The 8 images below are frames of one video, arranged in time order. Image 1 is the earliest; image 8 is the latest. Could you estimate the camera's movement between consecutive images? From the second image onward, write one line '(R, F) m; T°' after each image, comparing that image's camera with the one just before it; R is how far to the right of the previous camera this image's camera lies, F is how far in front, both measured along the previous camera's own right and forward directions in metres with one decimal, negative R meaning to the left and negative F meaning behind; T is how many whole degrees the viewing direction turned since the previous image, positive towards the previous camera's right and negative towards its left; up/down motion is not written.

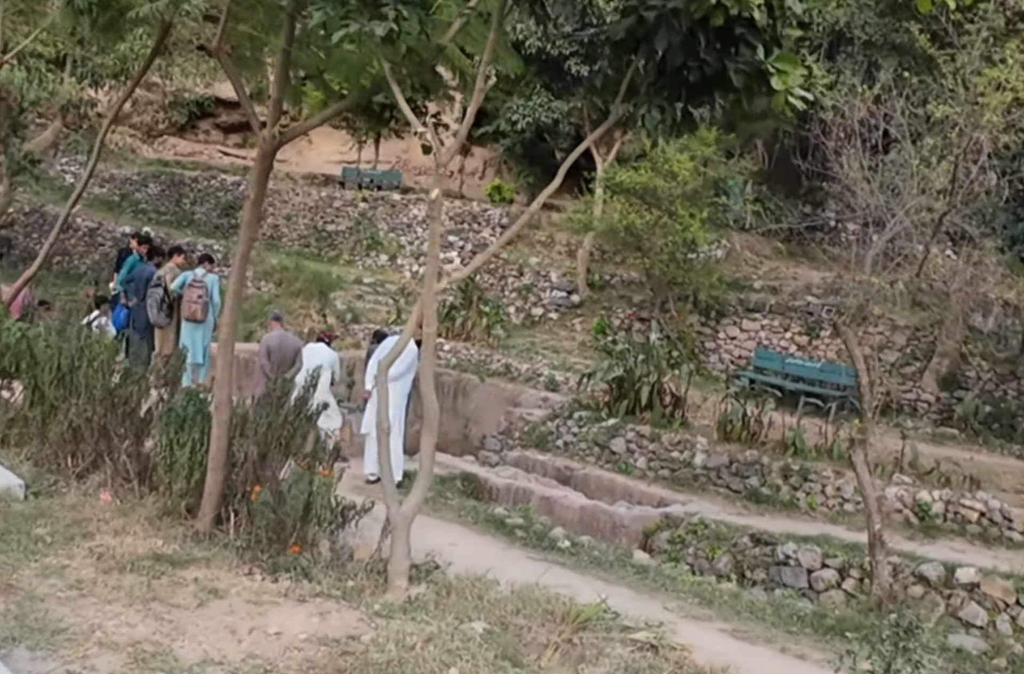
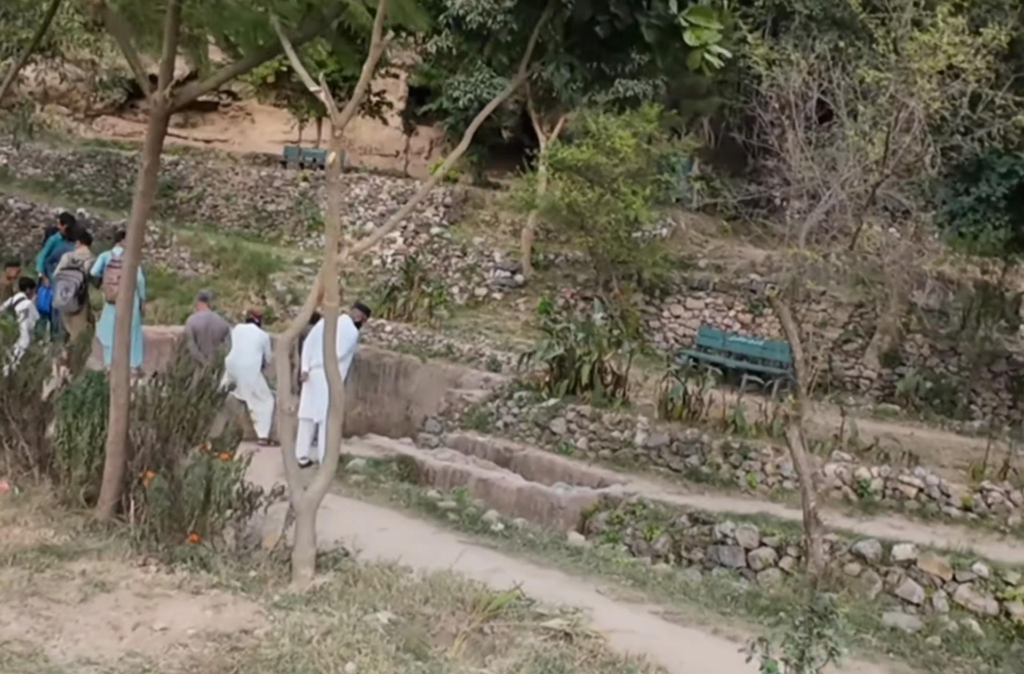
(+0.2, +0.2) m; +2°
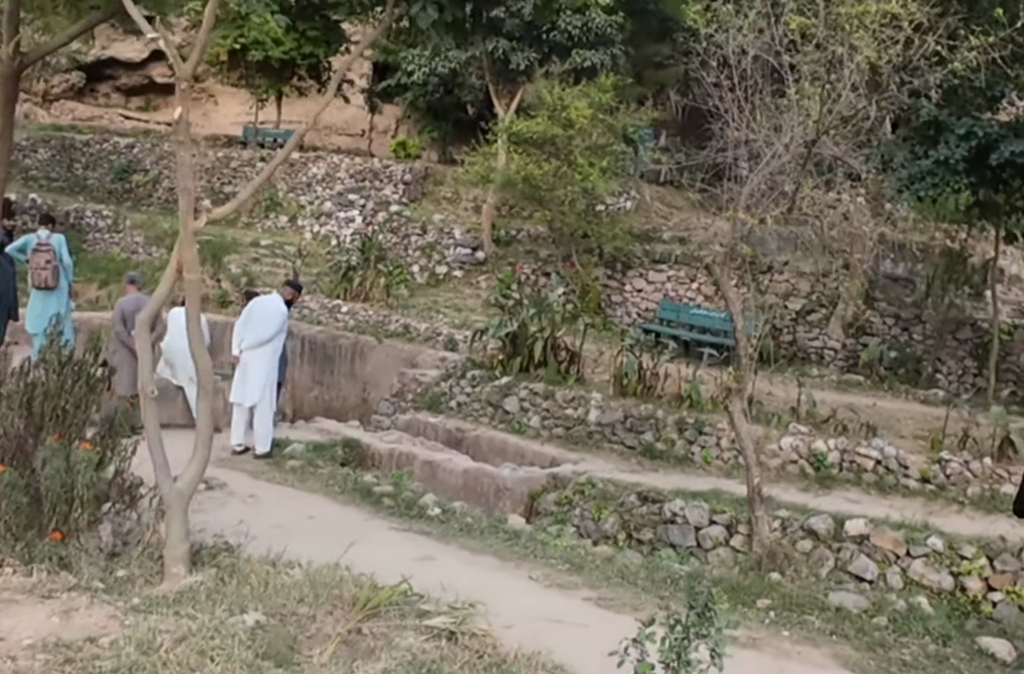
(+0.3, +0.3) m; +1°
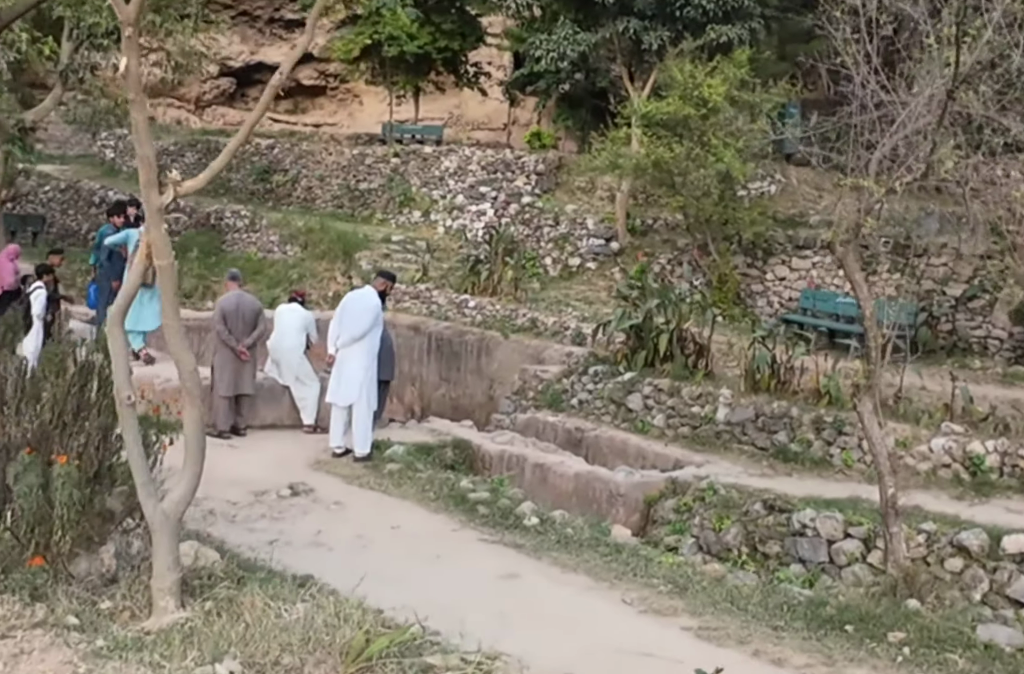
(+0.3, +0.7) m; -8°
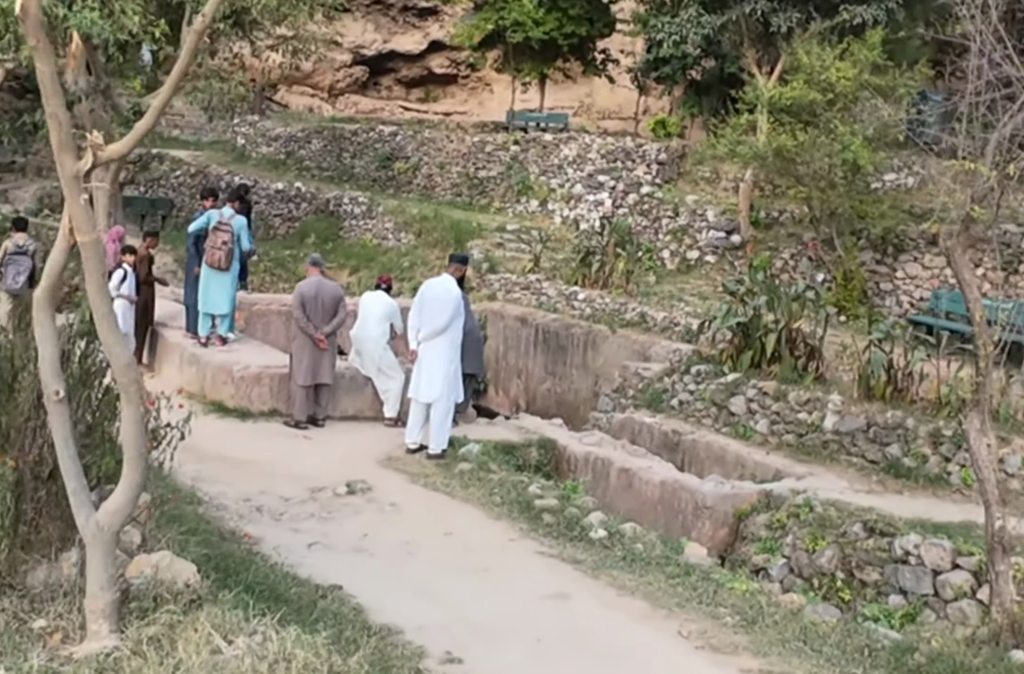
(+0.4, +0.5) m; -7°
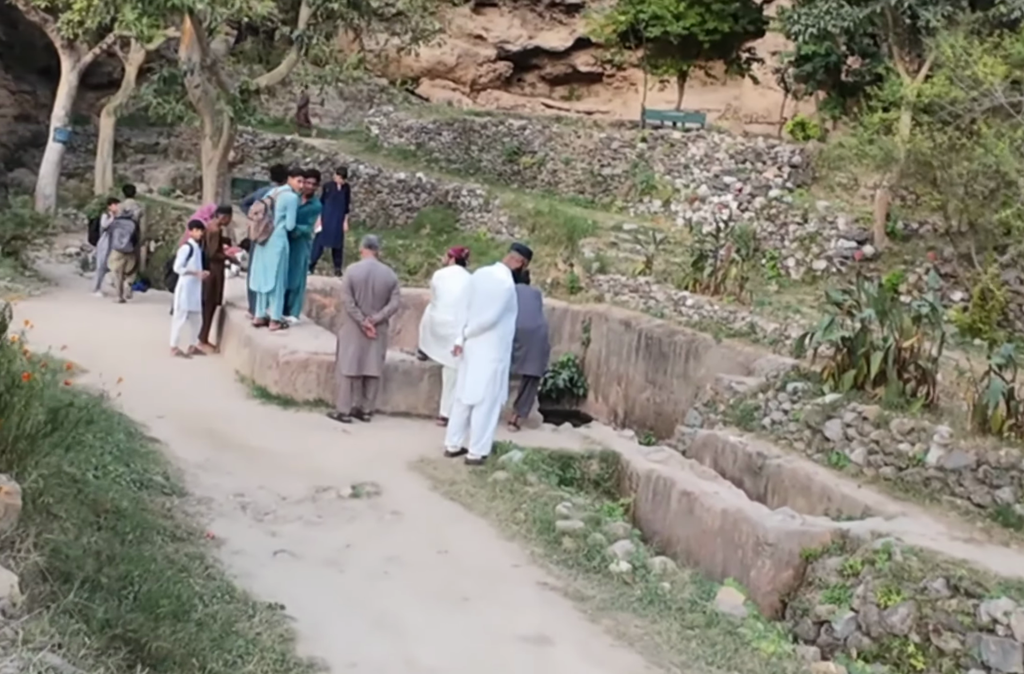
(+0.6, +0.8) m; -7°
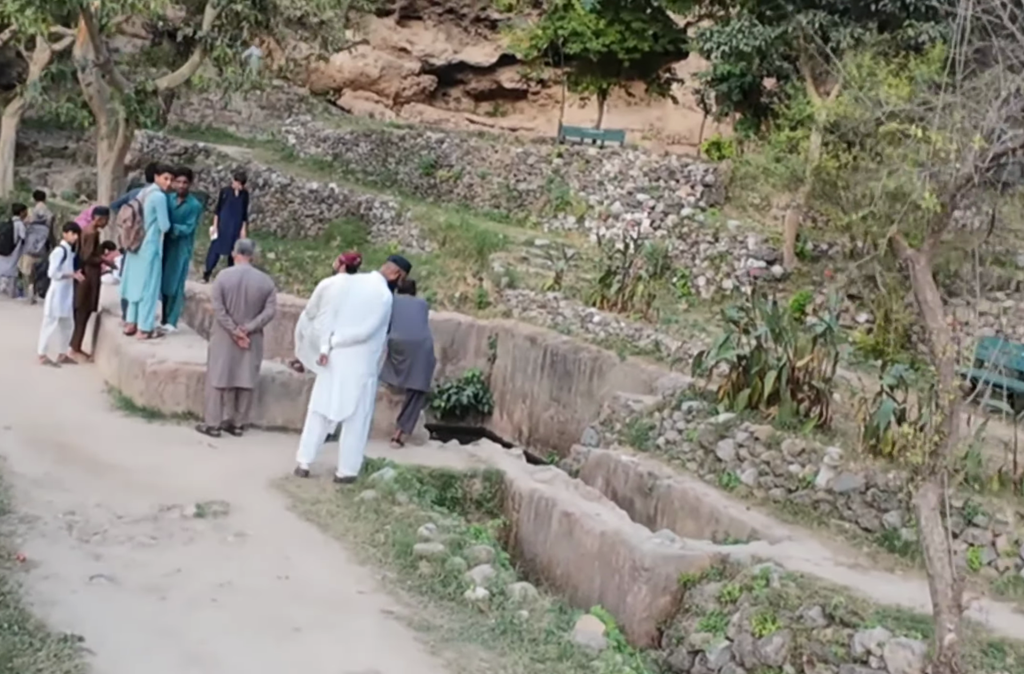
(+0.3, +0.3) m; +3°
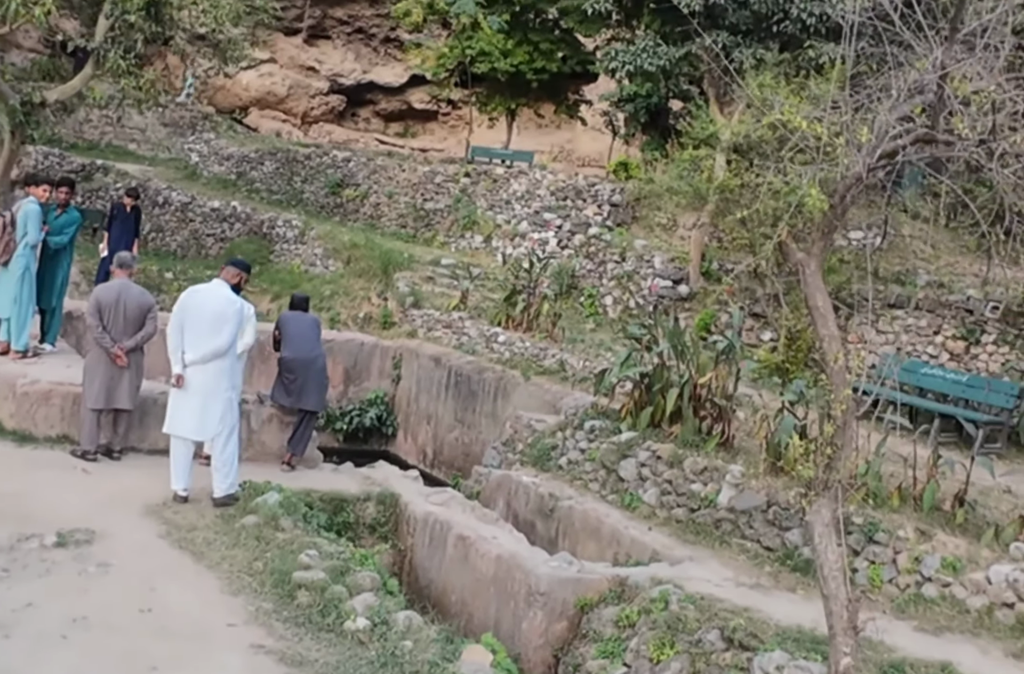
(+0.1, +0.2) m; +4°
